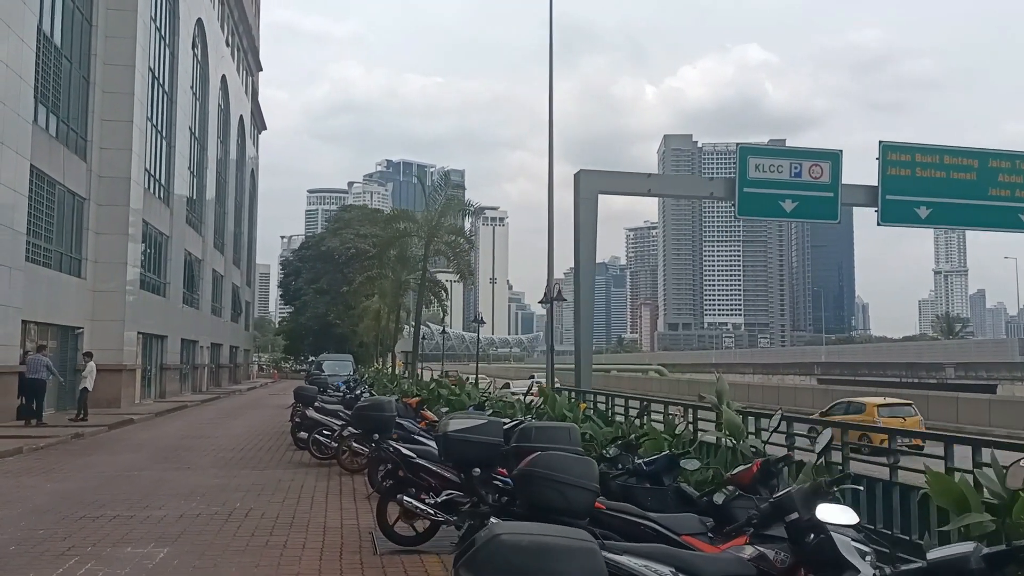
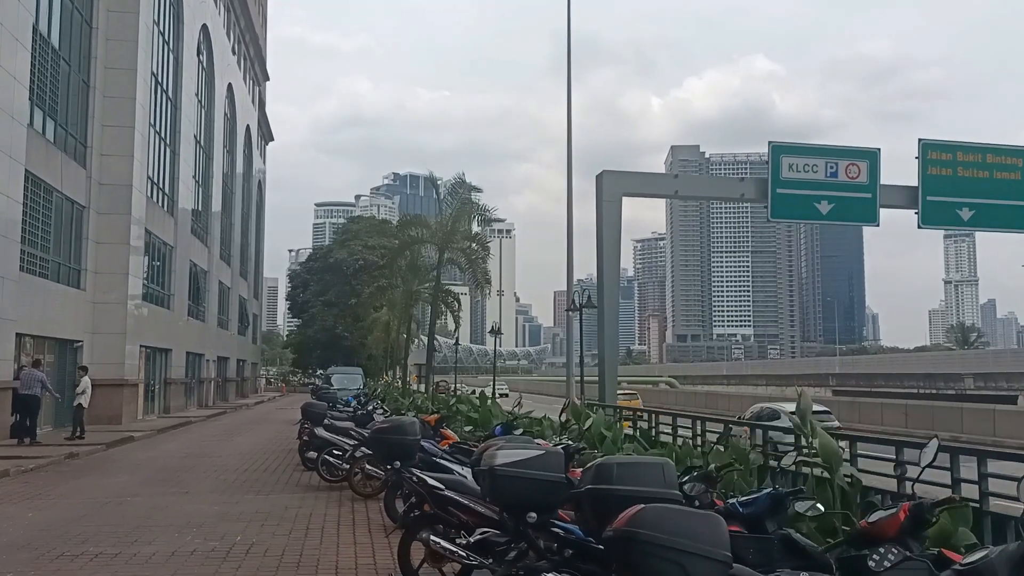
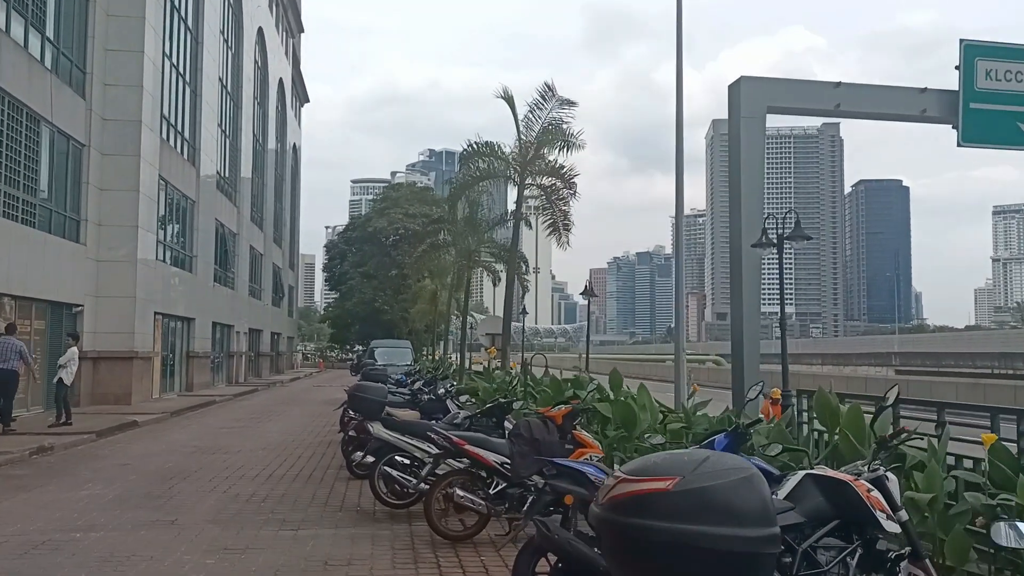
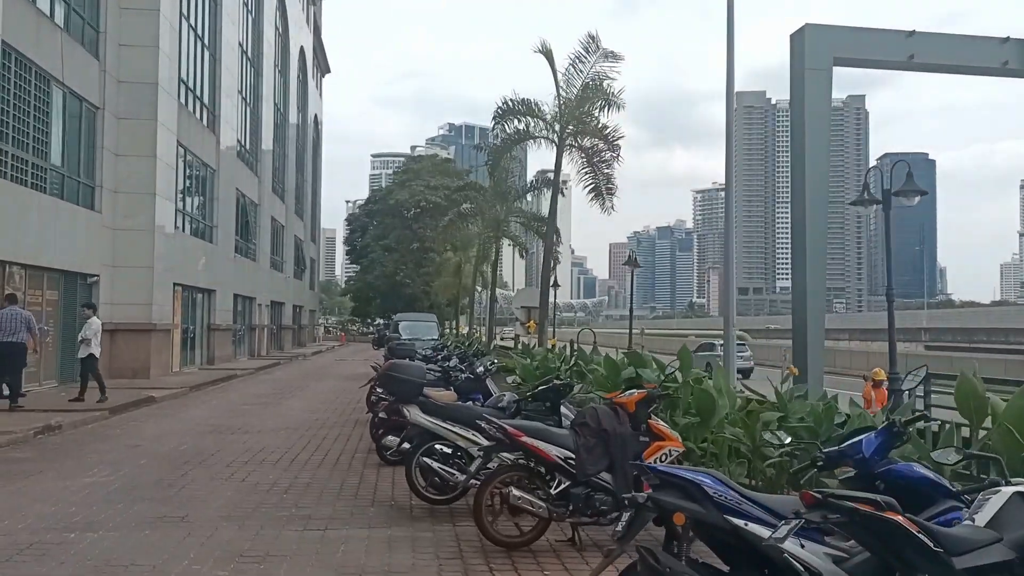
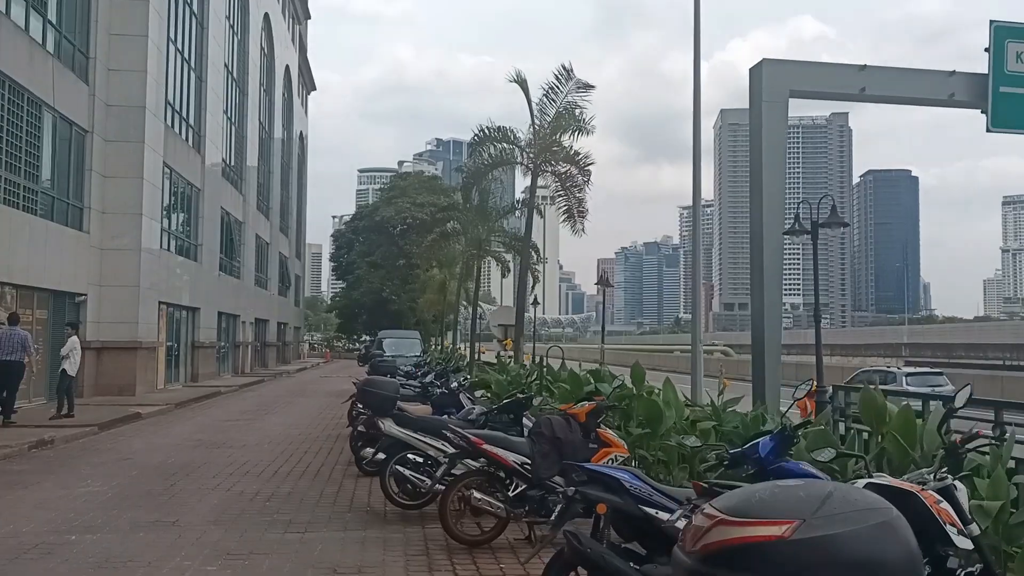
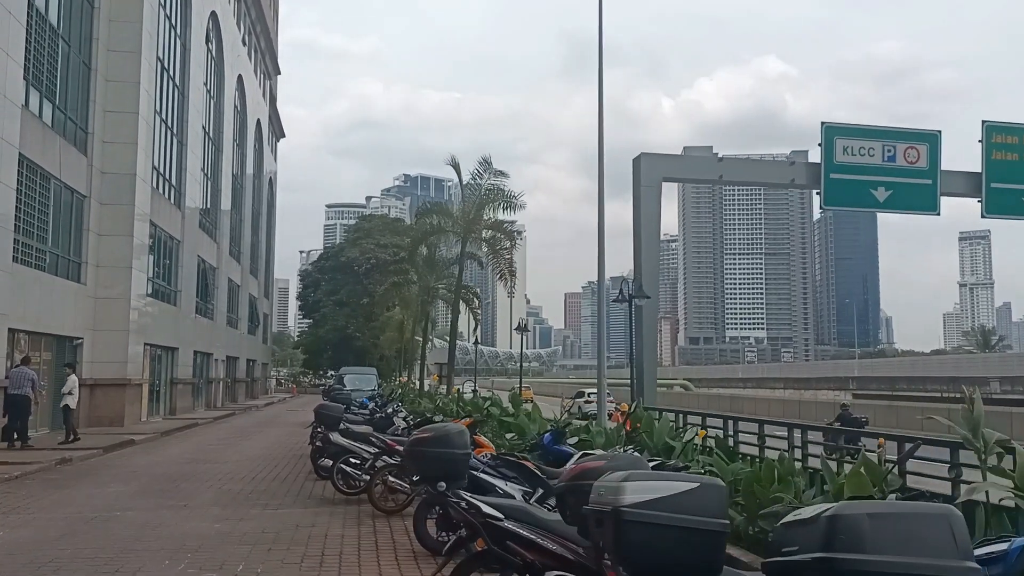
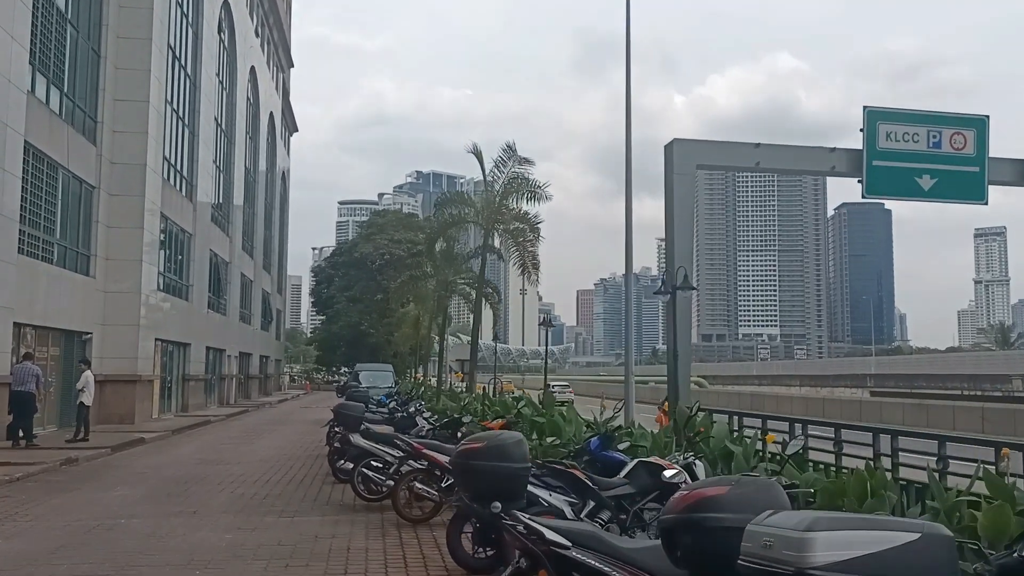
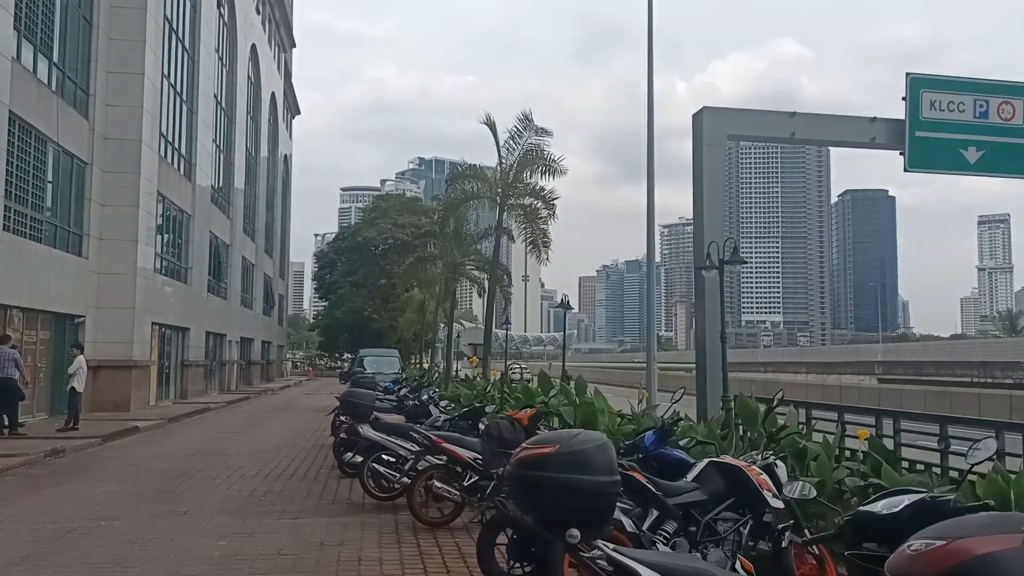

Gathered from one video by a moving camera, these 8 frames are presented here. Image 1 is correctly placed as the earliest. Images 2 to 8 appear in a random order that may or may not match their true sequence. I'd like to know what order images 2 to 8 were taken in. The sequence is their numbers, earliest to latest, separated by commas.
2, 6, 7, 8, 3, 5, 4
